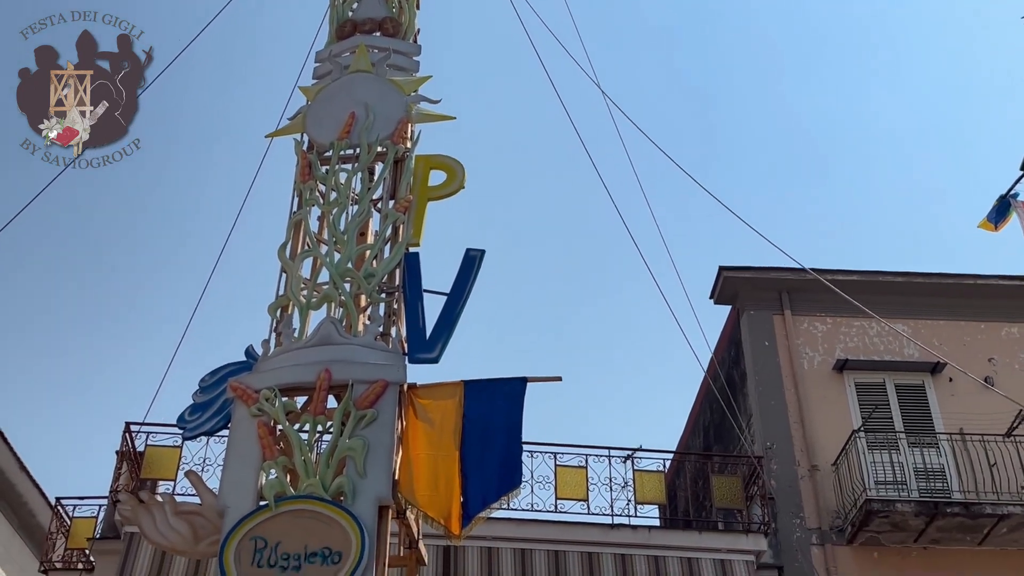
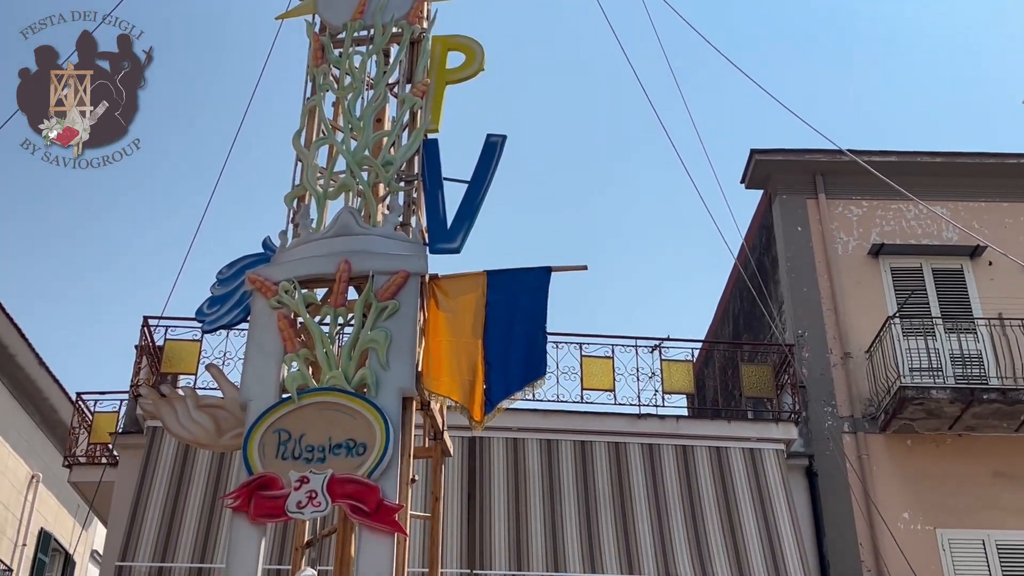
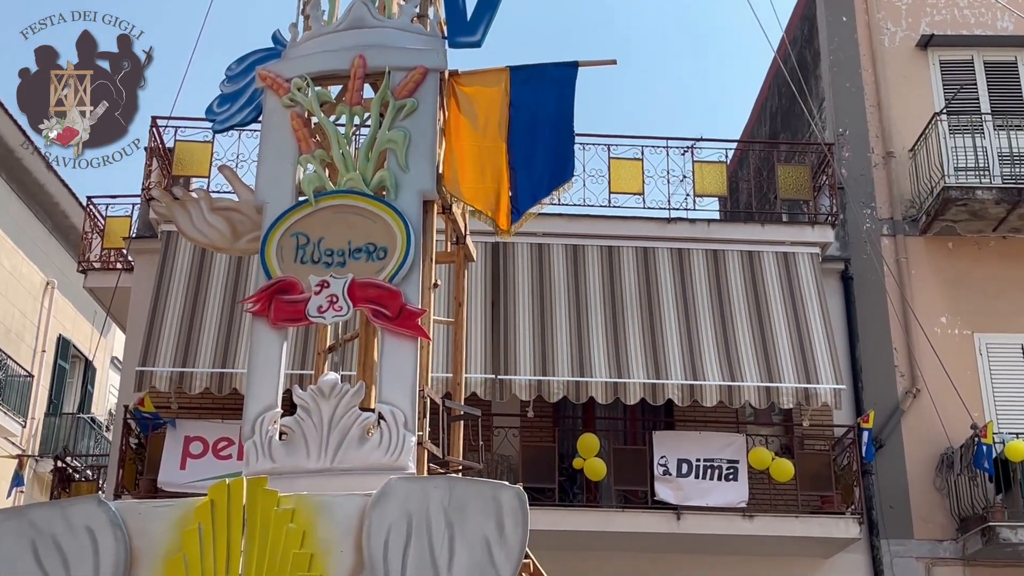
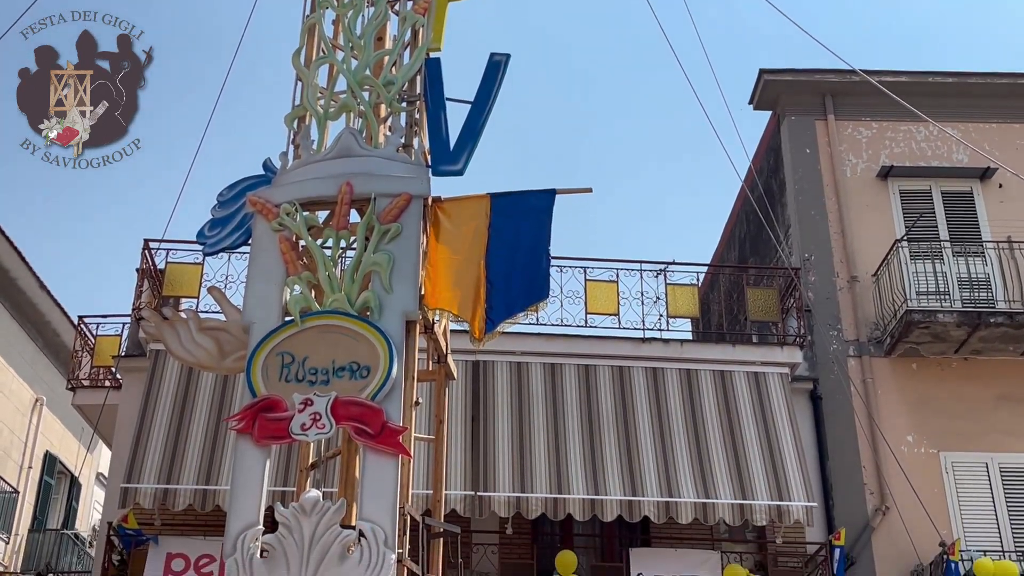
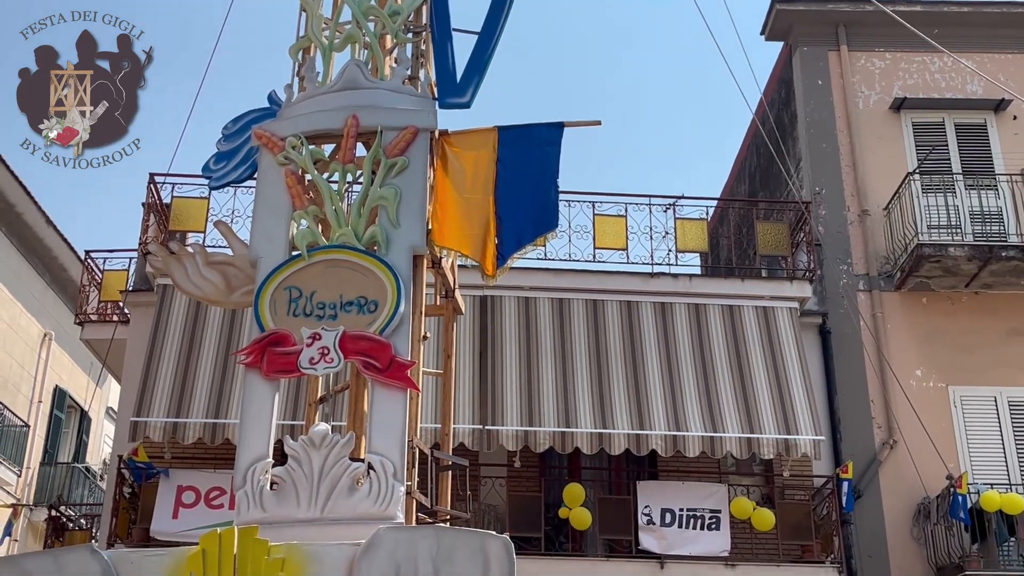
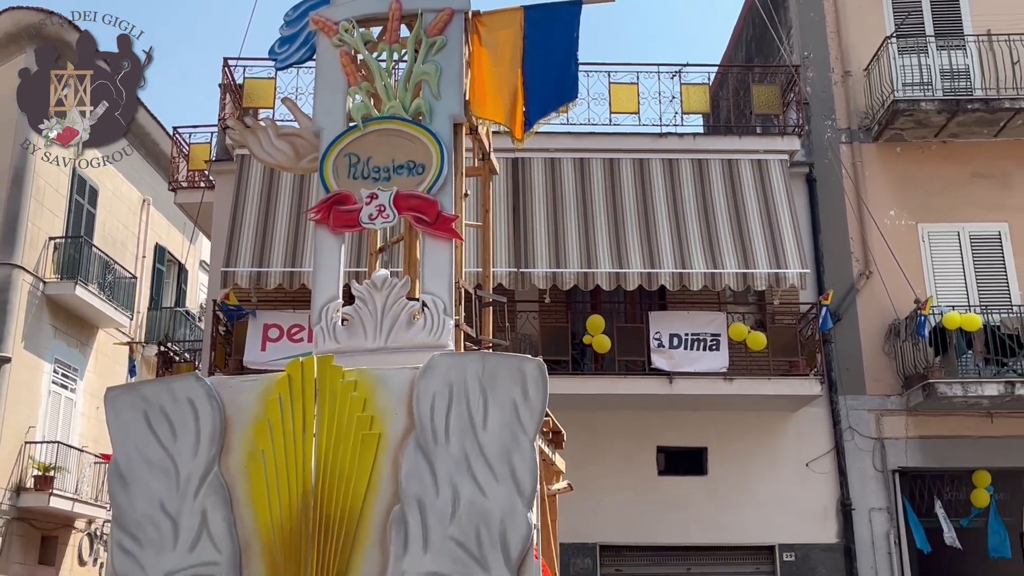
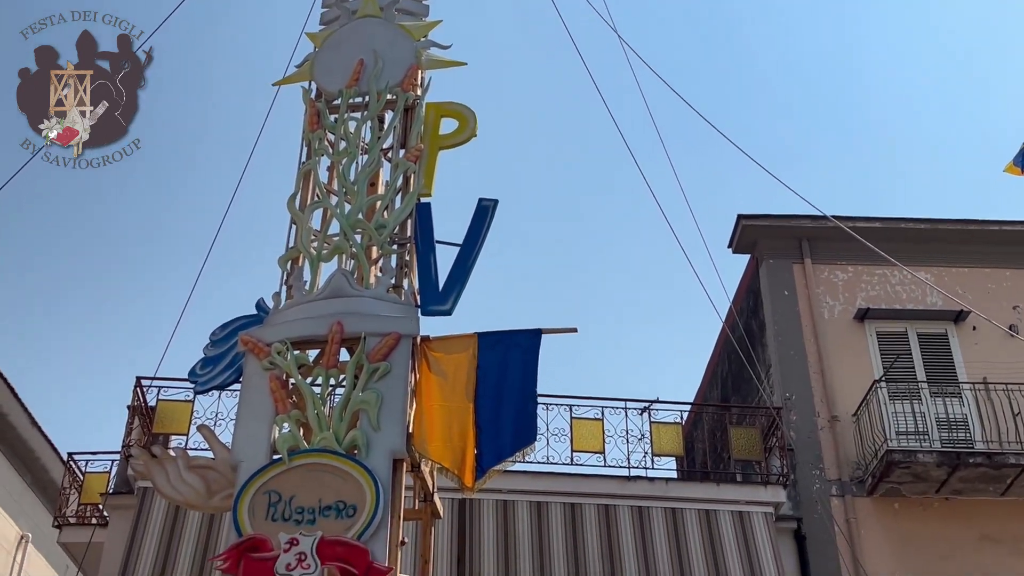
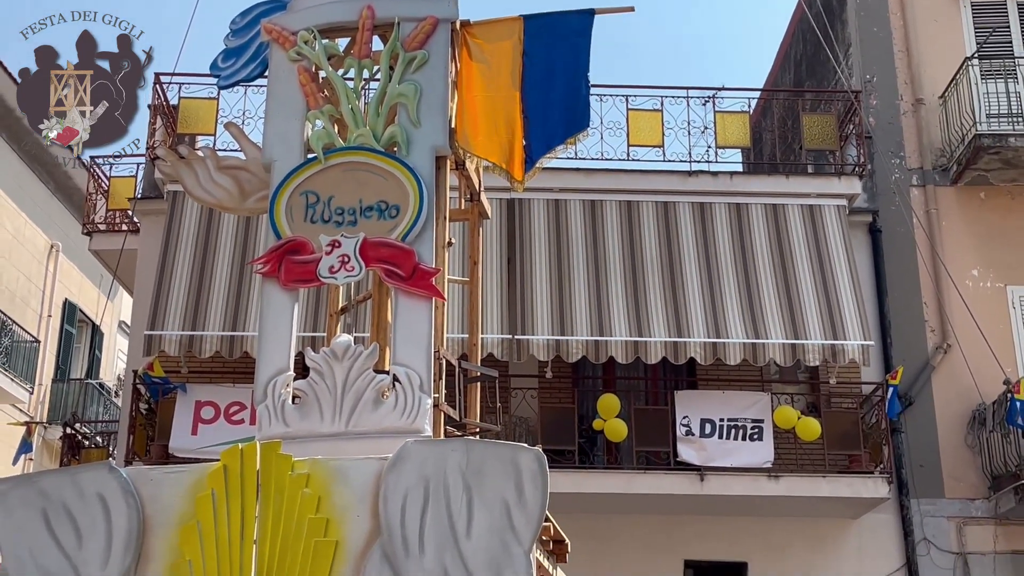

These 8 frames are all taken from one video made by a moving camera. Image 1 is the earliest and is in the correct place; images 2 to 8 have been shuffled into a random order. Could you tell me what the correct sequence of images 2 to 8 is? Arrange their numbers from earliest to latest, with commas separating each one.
7, 2, 4, 5, 3, 8, 6
